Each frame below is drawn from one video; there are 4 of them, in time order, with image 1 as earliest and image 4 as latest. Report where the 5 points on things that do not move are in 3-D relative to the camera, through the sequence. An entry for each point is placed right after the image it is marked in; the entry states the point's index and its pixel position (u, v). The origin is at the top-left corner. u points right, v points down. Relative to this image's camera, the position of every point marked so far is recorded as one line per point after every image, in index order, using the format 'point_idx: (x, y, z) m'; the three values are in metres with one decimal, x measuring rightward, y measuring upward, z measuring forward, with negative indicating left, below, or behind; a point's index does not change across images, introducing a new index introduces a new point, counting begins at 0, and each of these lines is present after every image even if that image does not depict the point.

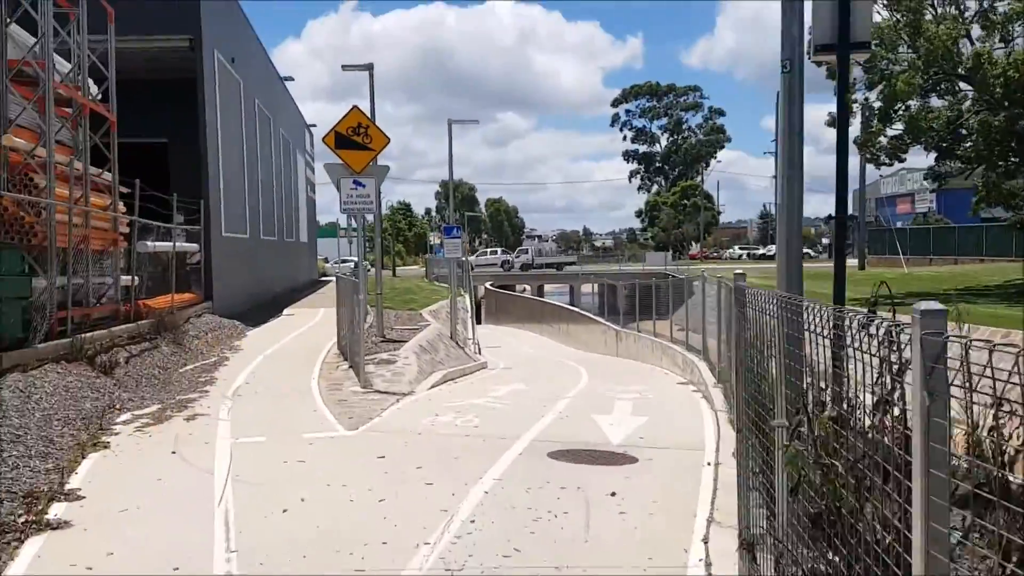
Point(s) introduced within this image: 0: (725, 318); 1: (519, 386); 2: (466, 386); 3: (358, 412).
0: (+3.2, -0.4, +12.1) m
1: (+0.1, -1.8, +15.3) m
2: (-0.8, -1.8, +15.3) m
3: (-2.0, -1.7, +10.9) m
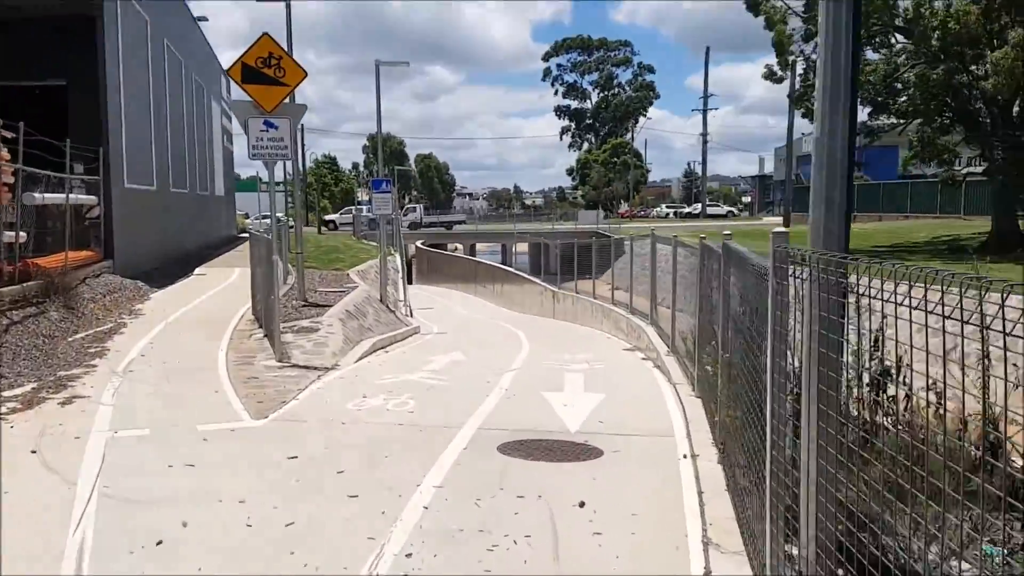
0: (+2.3, +0.1, +11.0) m
1: (-1.0, -1.1, +13.9) m
2: (-1.9, -1.2, +13.9) m
3: (-2.7, -1.2, +9.4) m
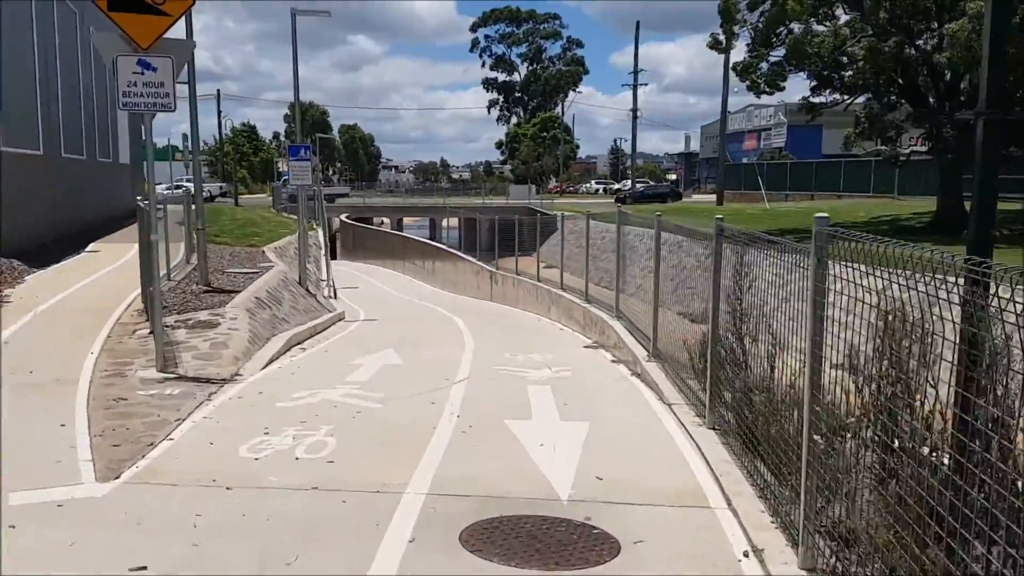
0: (+1.8, +0.2, +8.9) m
1: (-1.8, -1.0, +11.6) m
2: (-2.7, -1.0, +11.5) m
3: (-3.1, -1.2, +6.9) m
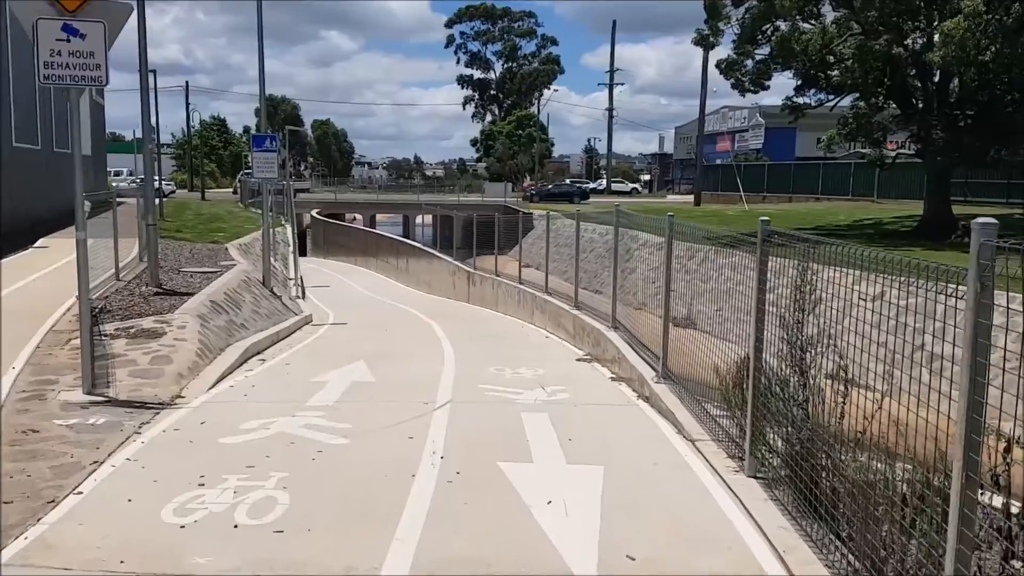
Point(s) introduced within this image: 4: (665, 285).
0: (+1.7, 0.0, +7.6) m
1: (-1.9, -1.0, +10.2) m
2: (-2.9, -1.1, +10.1) m
3: (-3.2, -1.2, +5.5) m
4: (+1.6, 0.0, +8.5) m
